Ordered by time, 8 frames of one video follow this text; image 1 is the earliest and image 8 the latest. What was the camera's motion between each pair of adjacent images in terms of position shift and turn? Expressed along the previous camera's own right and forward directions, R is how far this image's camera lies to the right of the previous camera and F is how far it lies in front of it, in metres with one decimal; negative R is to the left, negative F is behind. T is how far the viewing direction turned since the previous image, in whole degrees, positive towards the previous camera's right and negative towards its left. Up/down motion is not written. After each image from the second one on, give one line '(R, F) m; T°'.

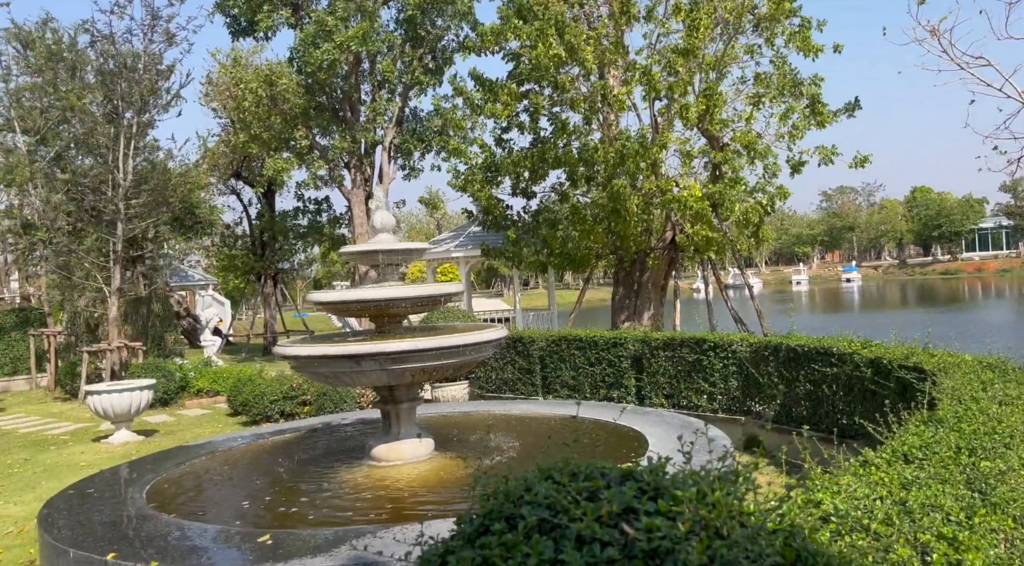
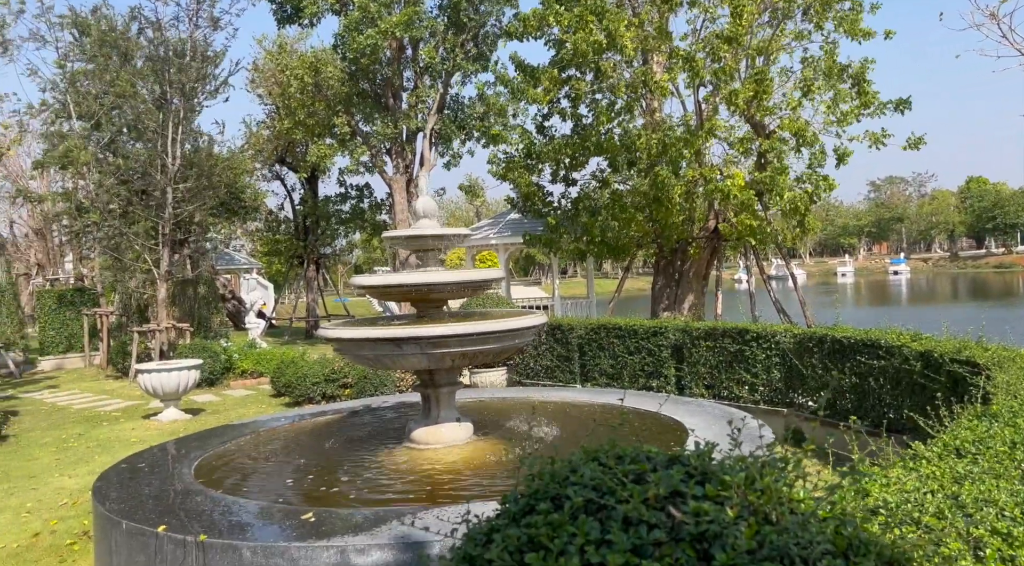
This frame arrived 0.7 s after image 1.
(0.0, 0.0) m; -3°
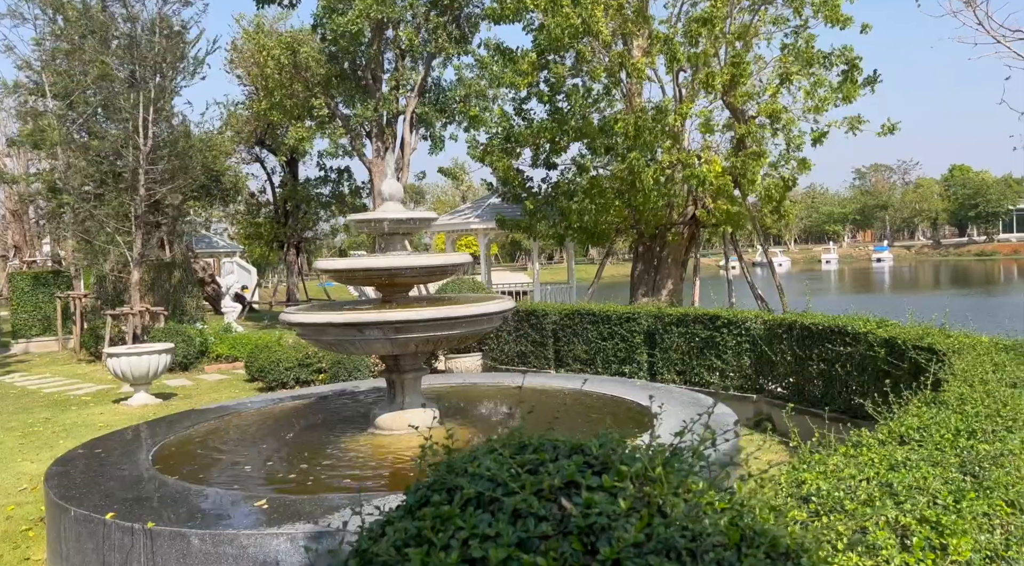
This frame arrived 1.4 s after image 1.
(+0.2, 0.0) m; +1°
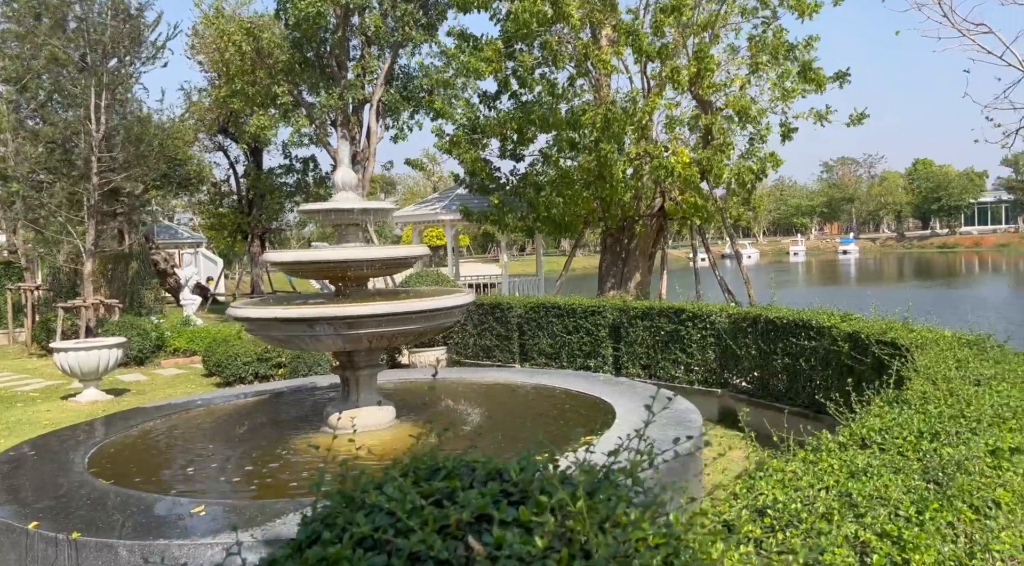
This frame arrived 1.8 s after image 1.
(+0.1, +0.2) m; +2°
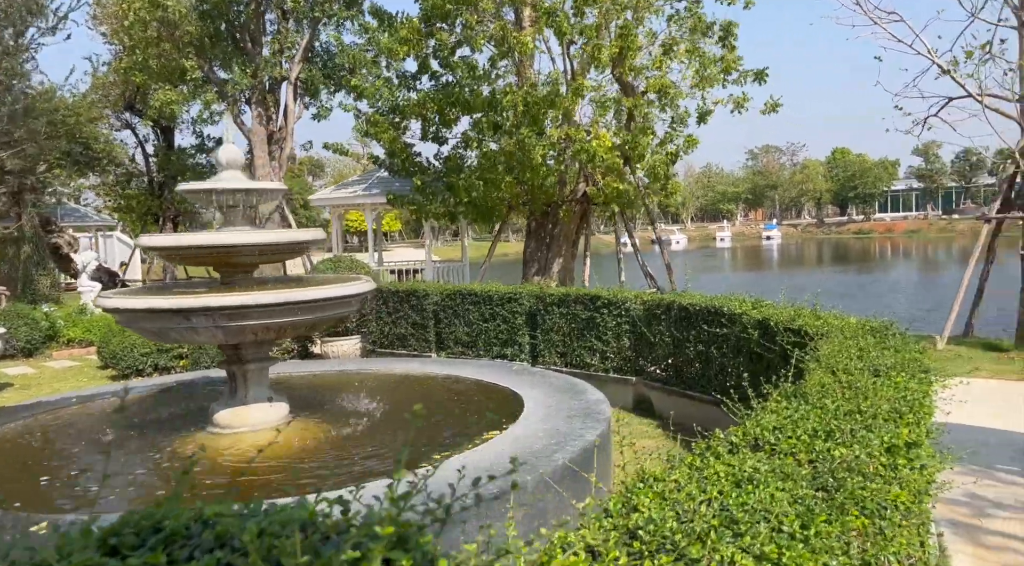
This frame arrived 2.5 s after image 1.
(+0.2, +0.3) m; +5°
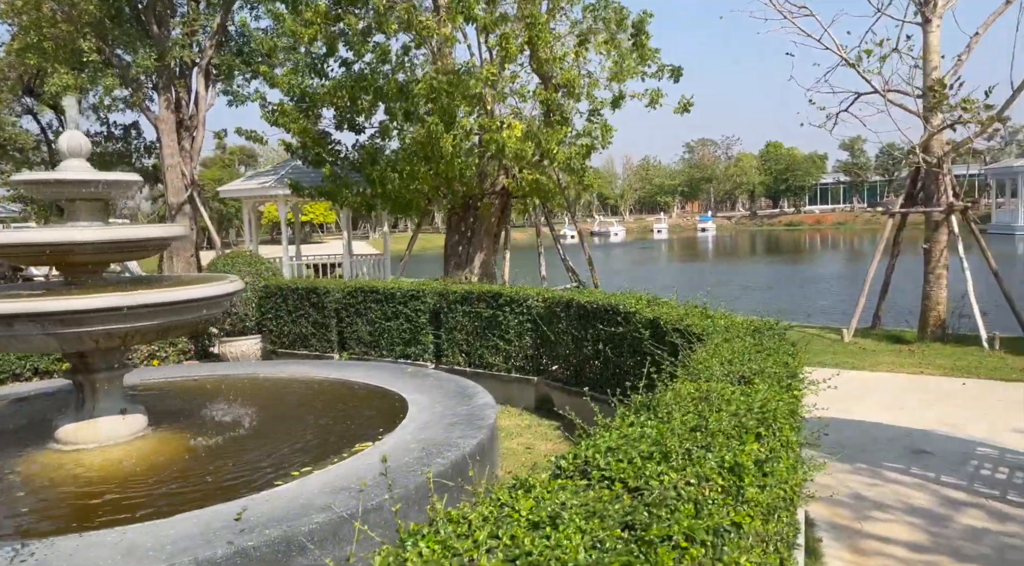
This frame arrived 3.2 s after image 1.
(+0.4, +0.3) m; +4°
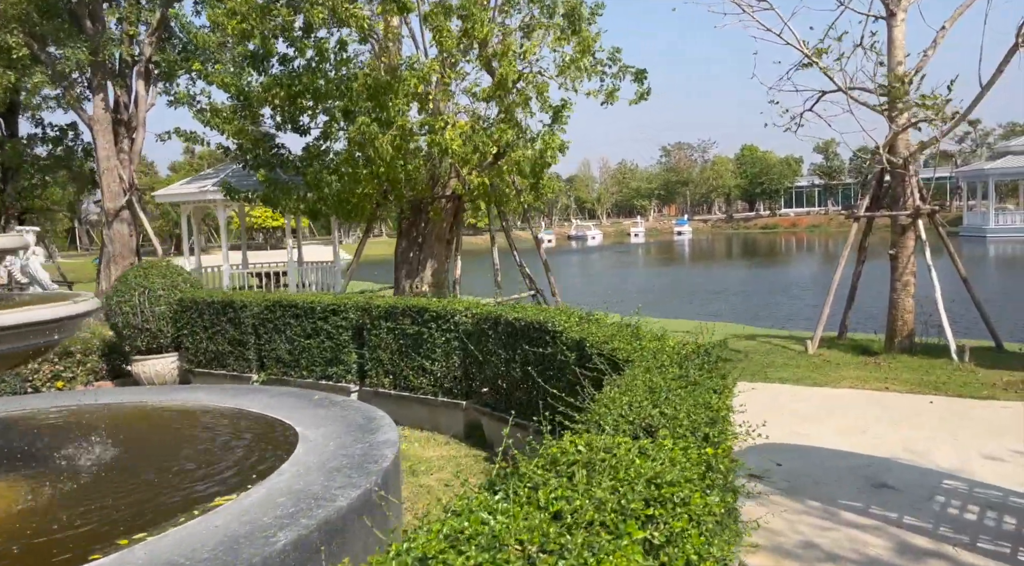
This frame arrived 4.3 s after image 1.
(+0.5, +0.7) m; +2°
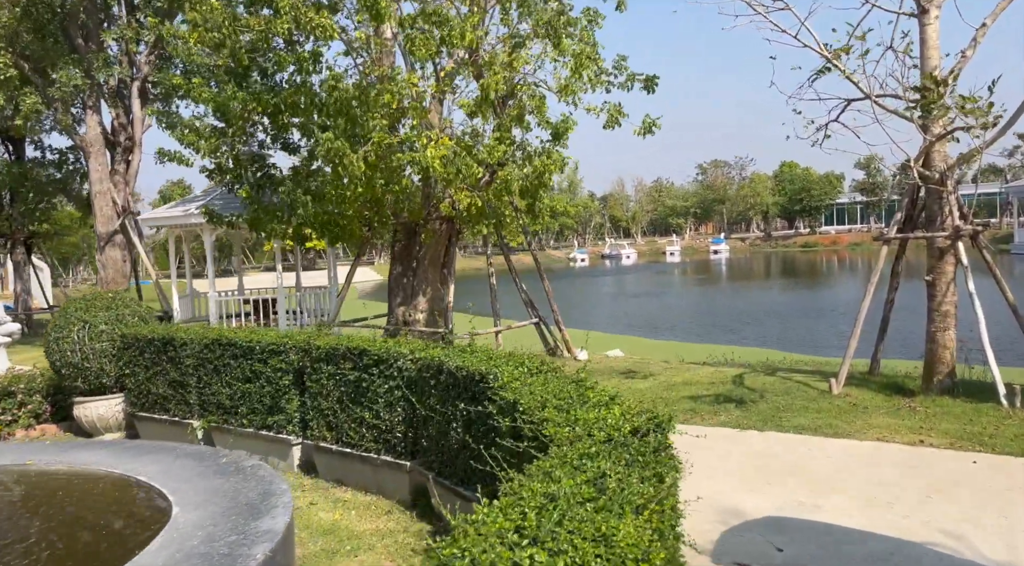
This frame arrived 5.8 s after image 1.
(+0.6, +1.0) m; -3°
